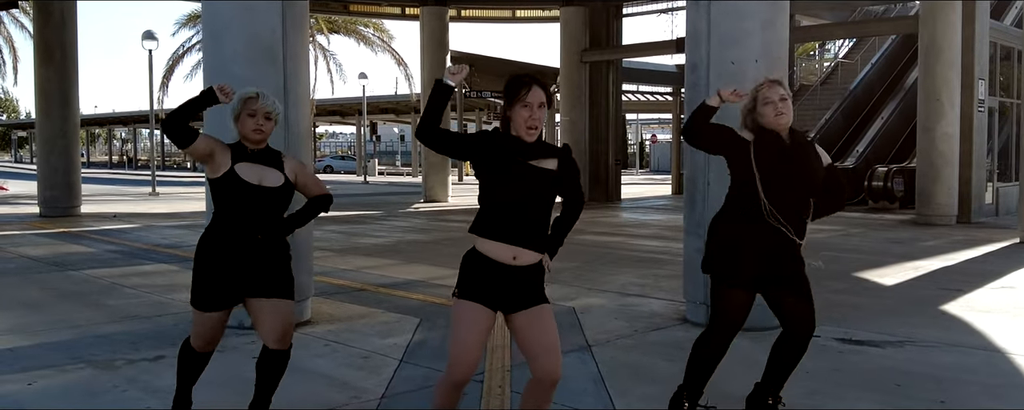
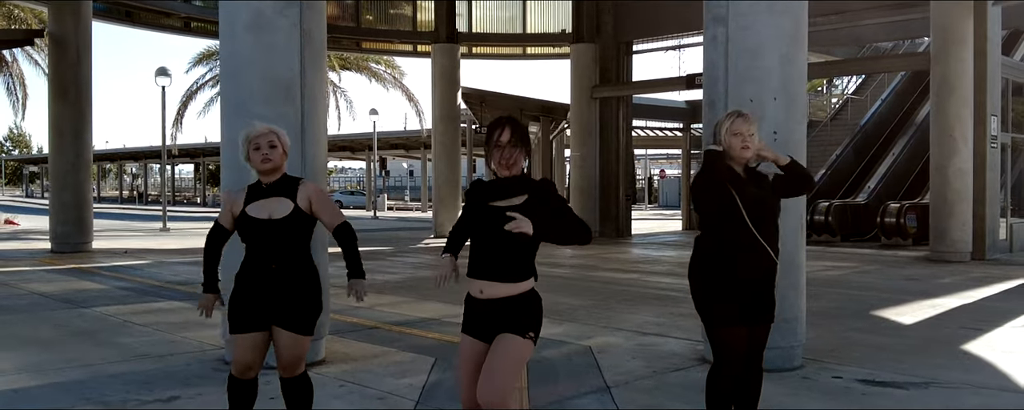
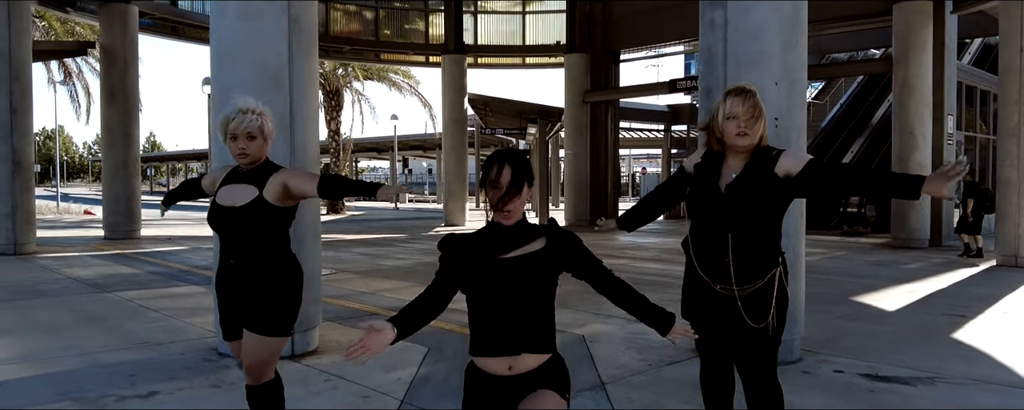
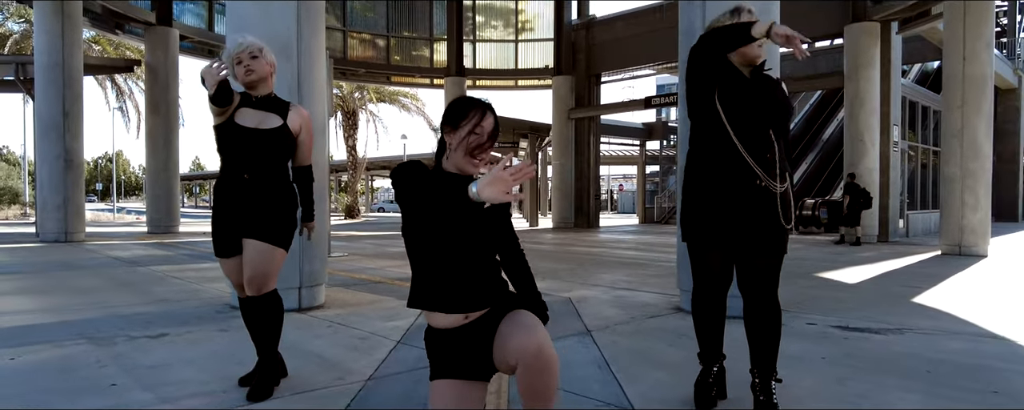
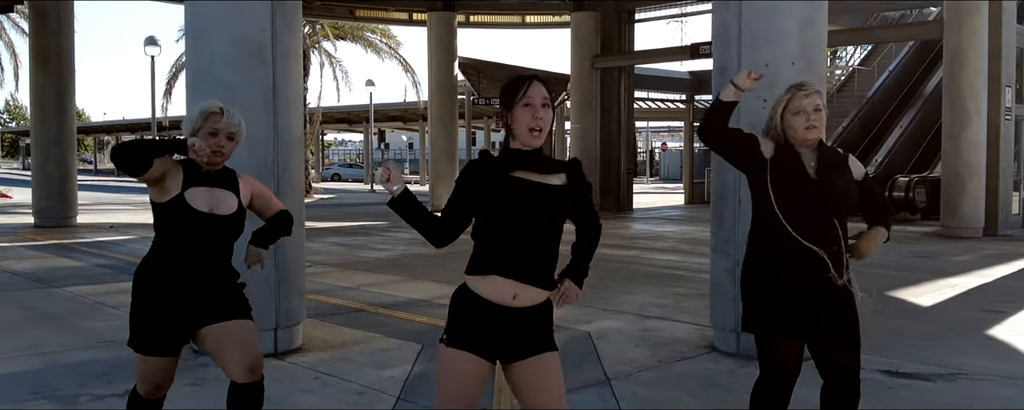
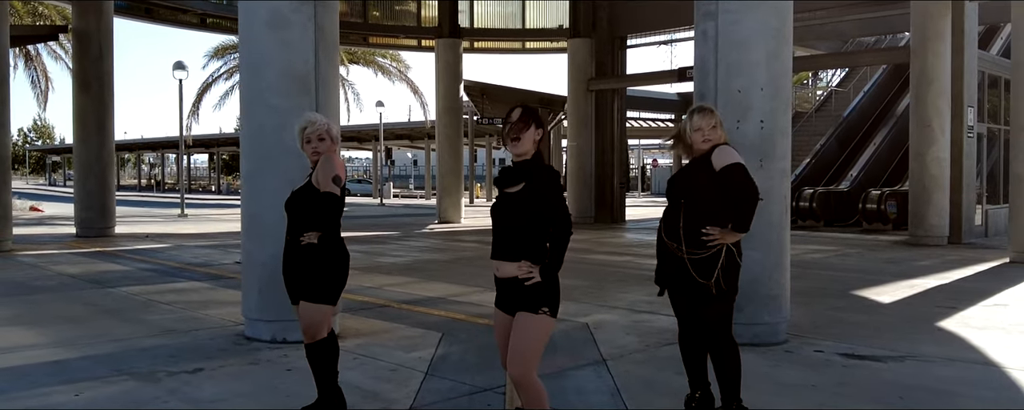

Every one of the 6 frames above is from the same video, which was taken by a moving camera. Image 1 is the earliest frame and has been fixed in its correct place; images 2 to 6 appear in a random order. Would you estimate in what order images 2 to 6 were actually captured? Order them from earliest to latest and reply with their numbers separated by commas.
5, 2, 6, 3, 4
